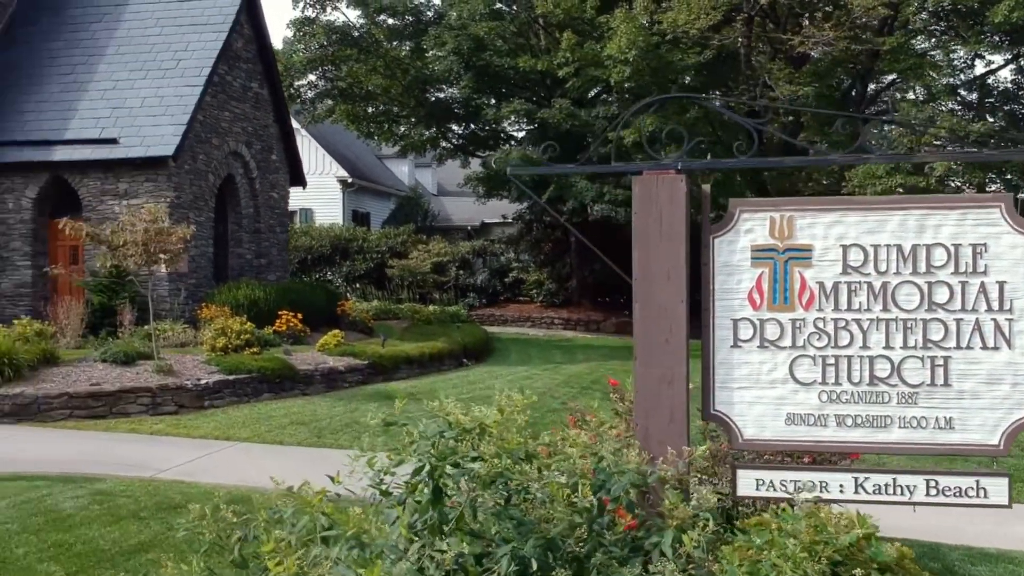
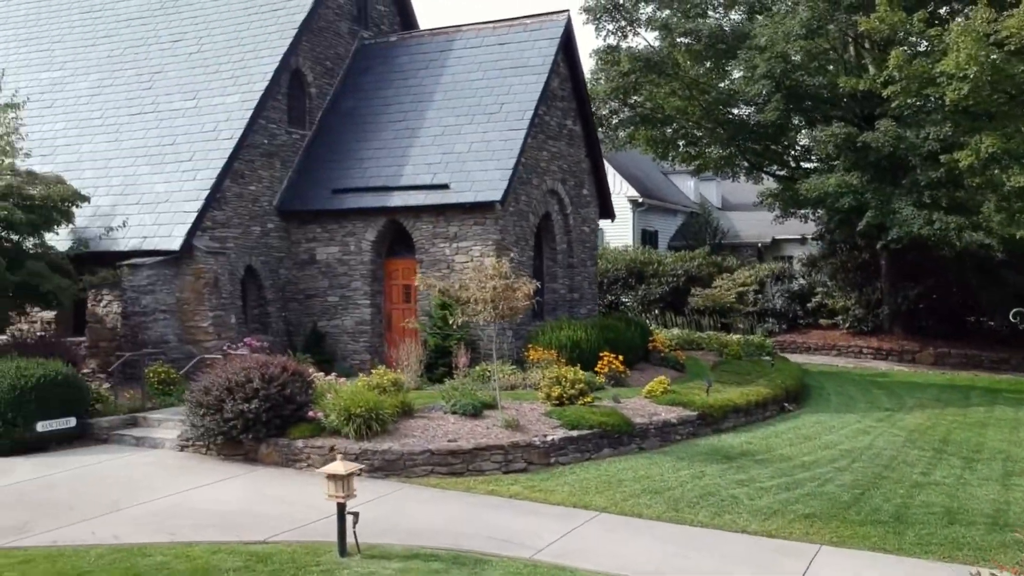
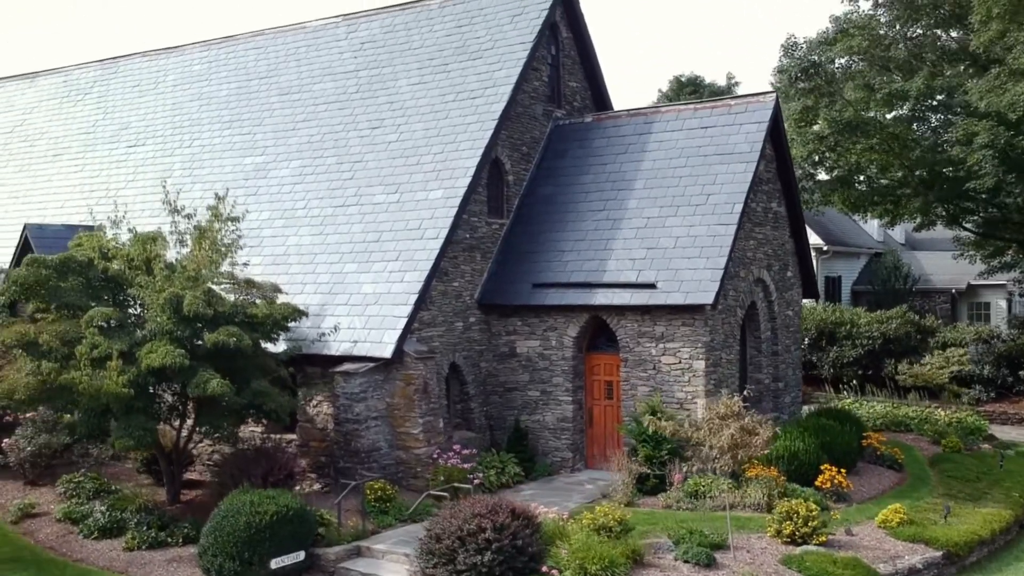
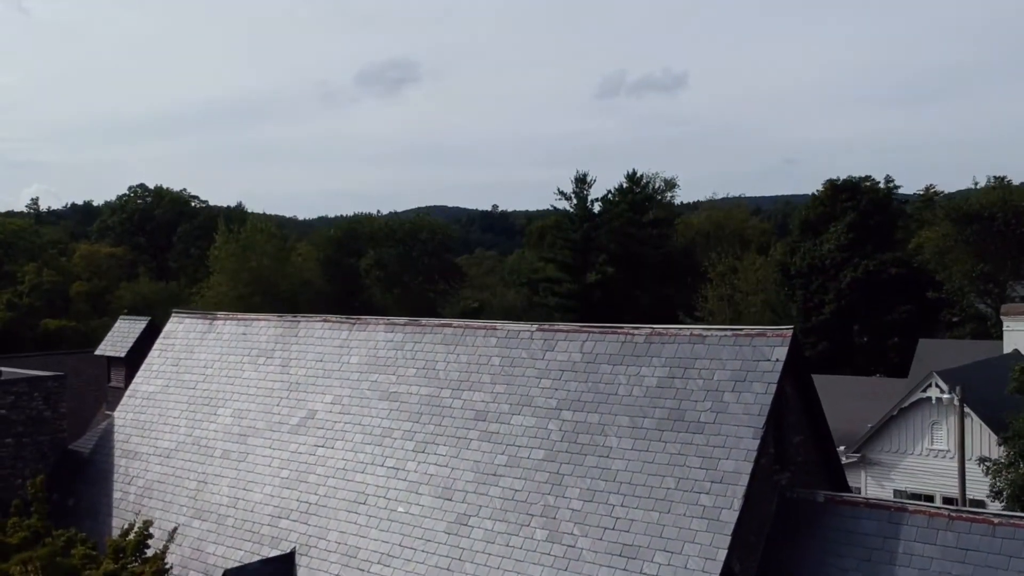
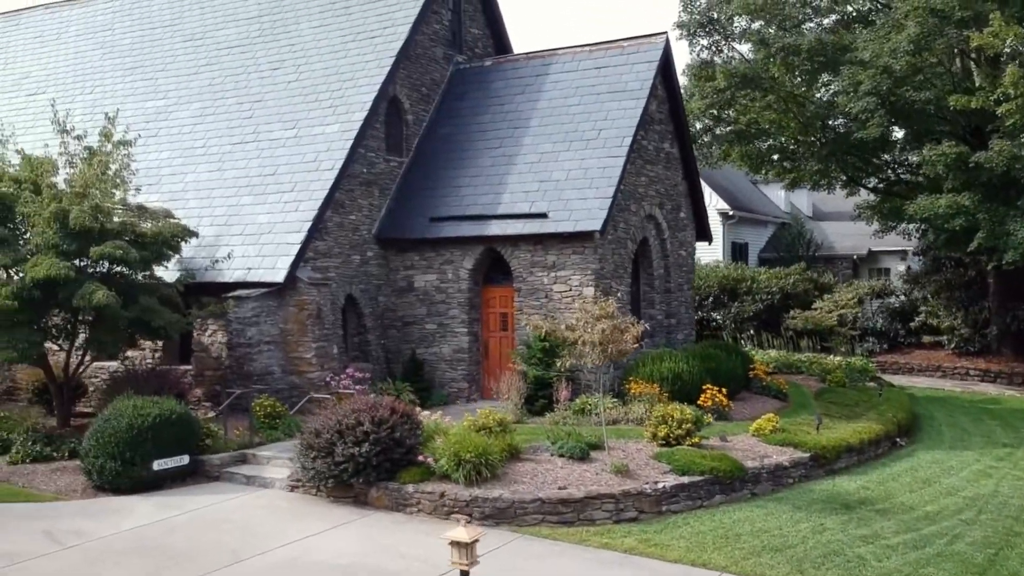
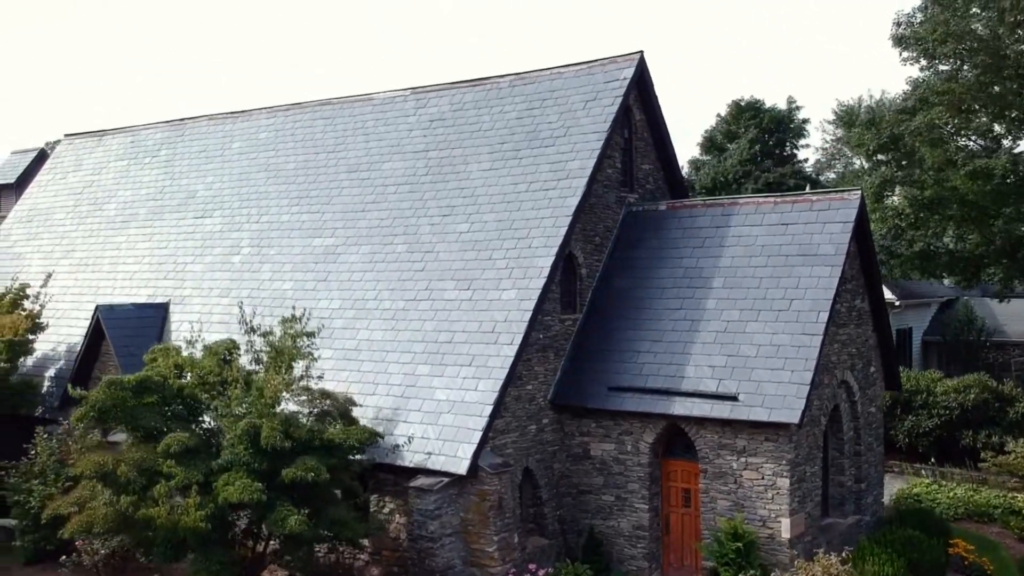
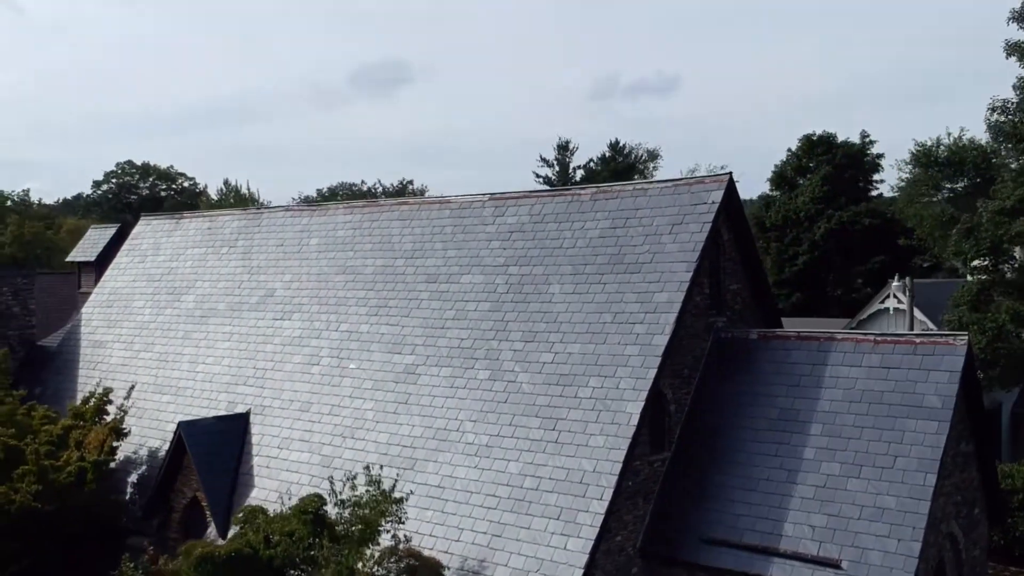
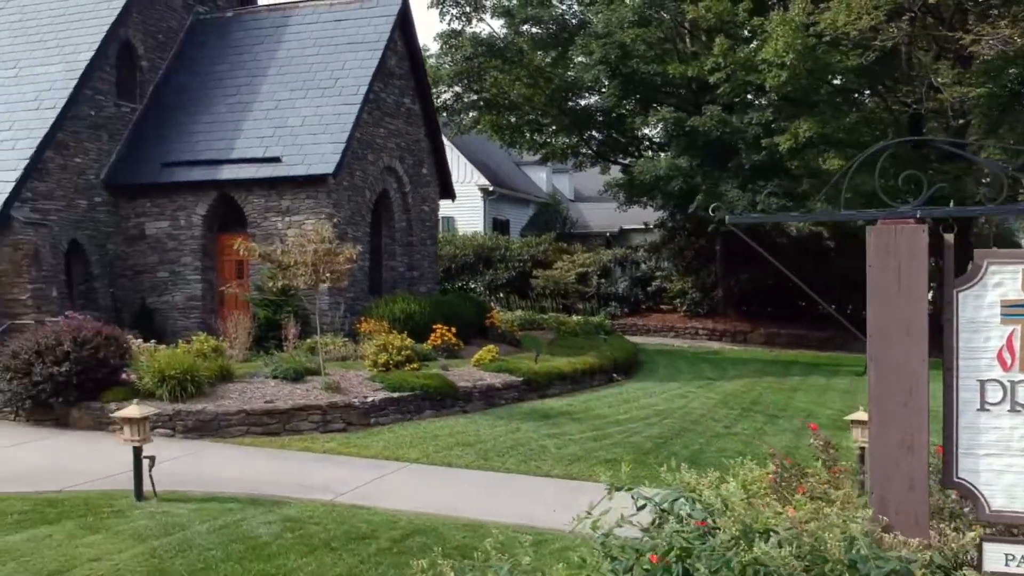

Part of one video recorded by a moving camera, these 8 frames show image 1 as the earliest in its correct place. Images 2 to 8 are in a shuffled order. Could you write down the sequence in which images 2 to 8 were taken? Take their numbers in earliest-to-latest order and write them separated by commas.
8, 2, 5, 3, 6, 7, 4
